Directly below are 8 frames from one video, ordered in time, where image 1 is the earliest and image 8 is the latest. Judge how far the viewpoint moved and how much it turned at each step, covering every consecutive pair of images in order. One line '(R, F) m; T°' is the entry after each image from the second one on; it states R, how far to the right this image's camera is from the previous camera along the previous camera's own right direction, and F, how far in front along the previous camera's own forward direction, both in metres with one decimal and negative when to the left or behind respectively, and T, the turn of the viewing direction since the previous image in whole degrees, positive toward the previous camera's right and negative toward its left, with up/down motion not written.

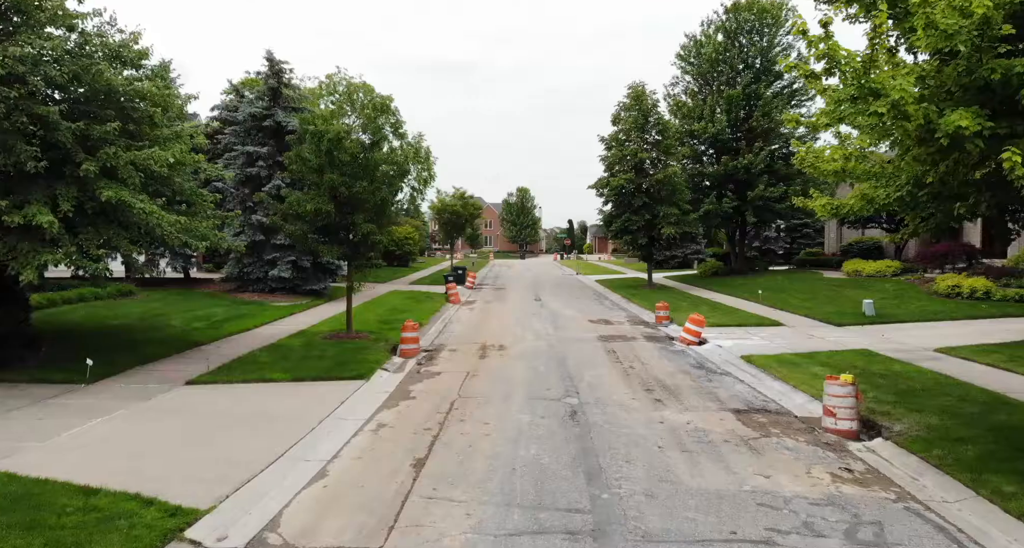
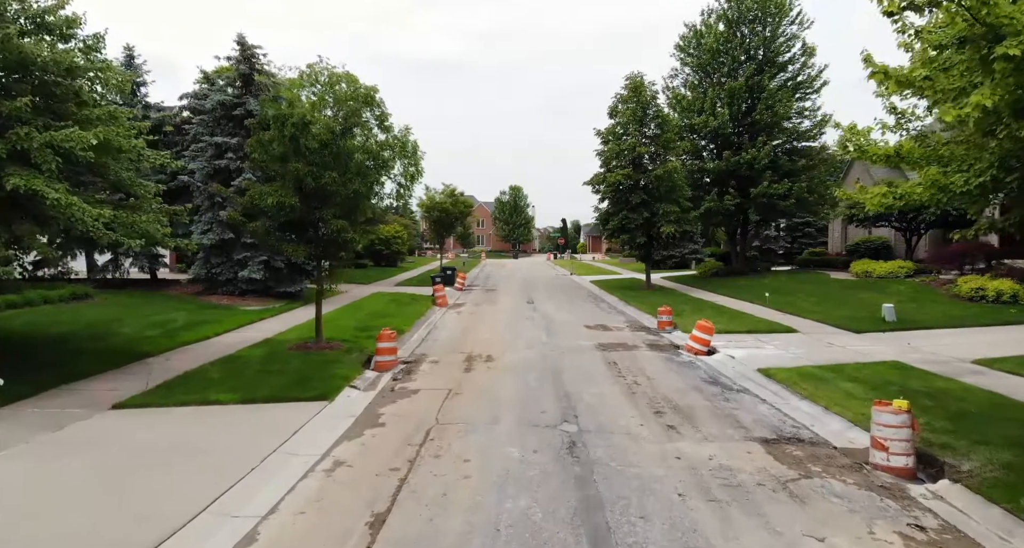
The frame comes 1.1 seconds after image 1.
(+0.1, +1.3) m; +1°
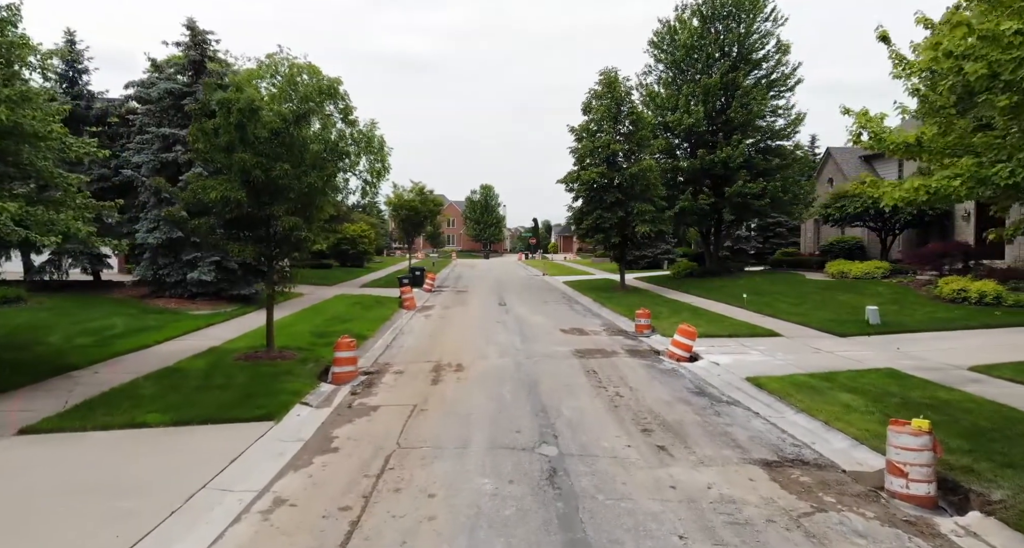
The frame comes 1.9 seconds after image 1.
(0.0, +0.9) m; +3°
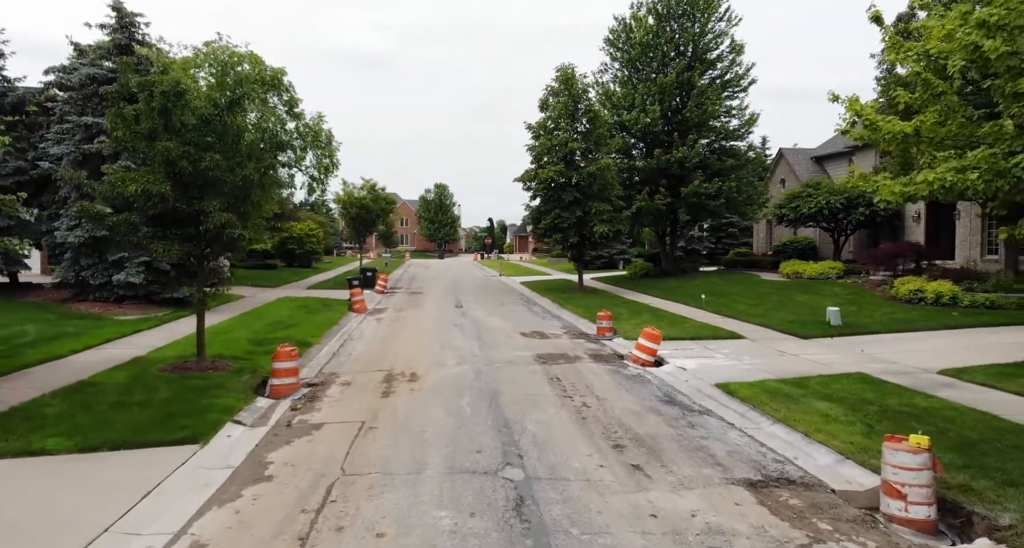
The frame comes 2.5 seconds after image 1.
(-0.1, +0.7) m; +4°
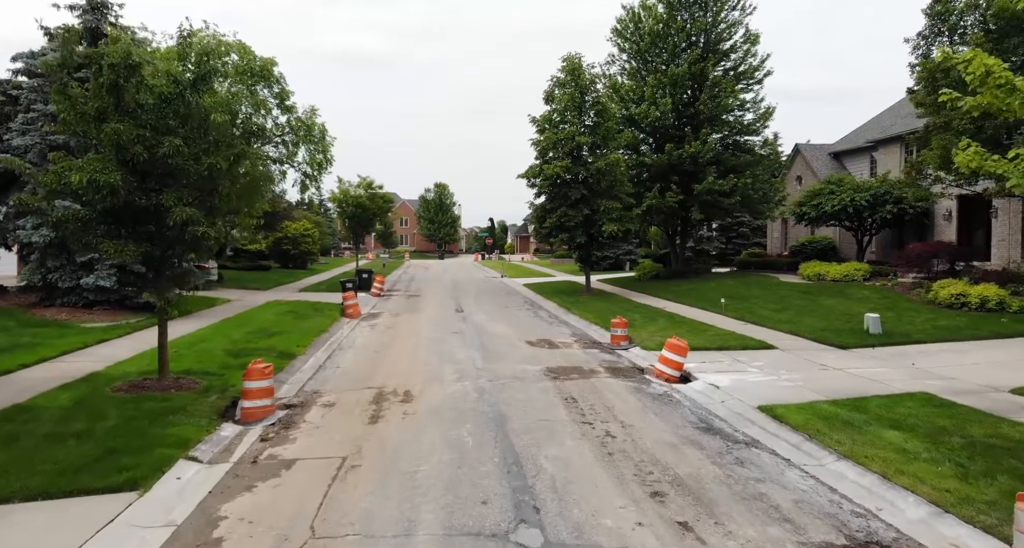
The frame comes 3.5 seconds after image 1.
(-0.1, +1.3) m; 0°
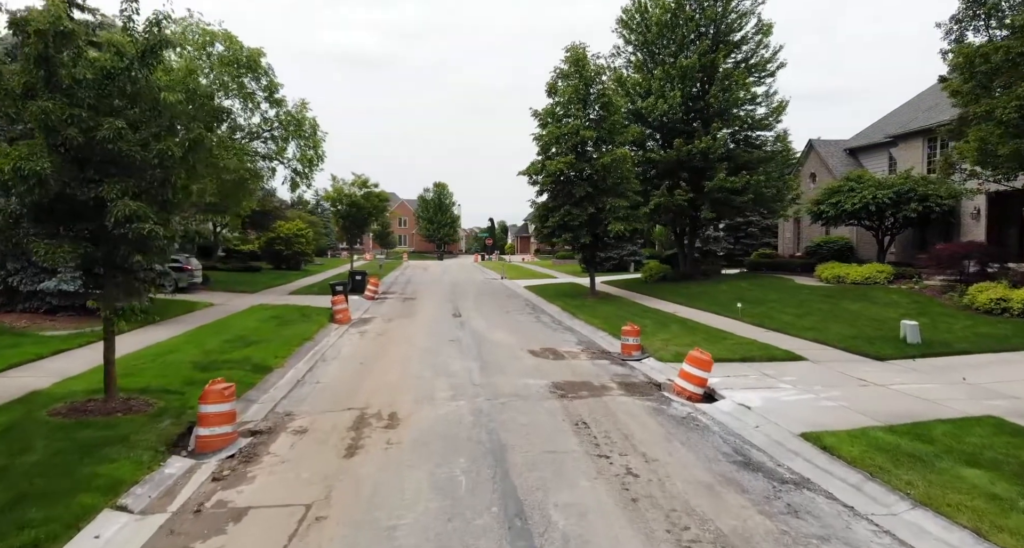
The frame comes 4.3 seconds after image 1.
(0.0, +1.1) m; 0°
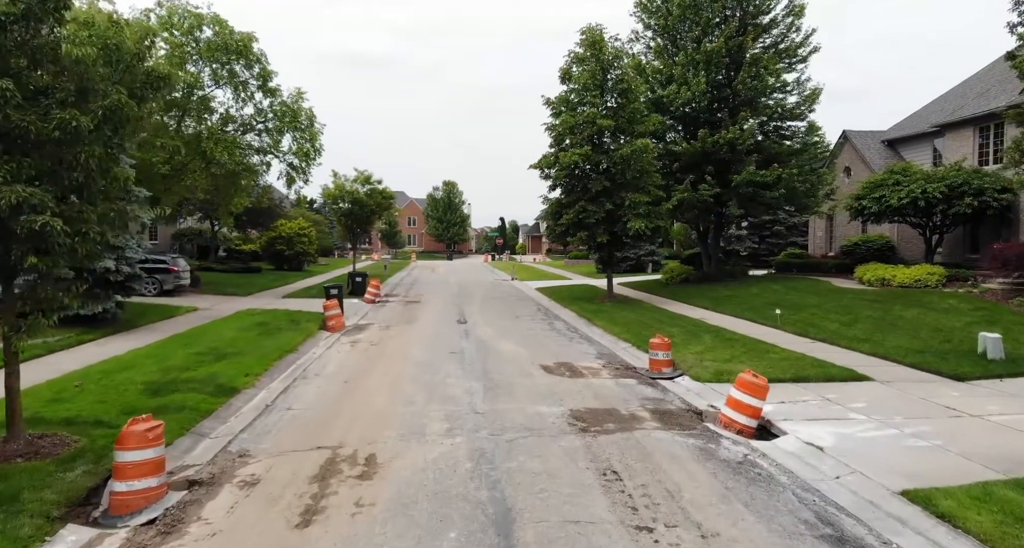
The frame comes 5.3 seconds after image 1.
(0.0, +1.6) m; -1°
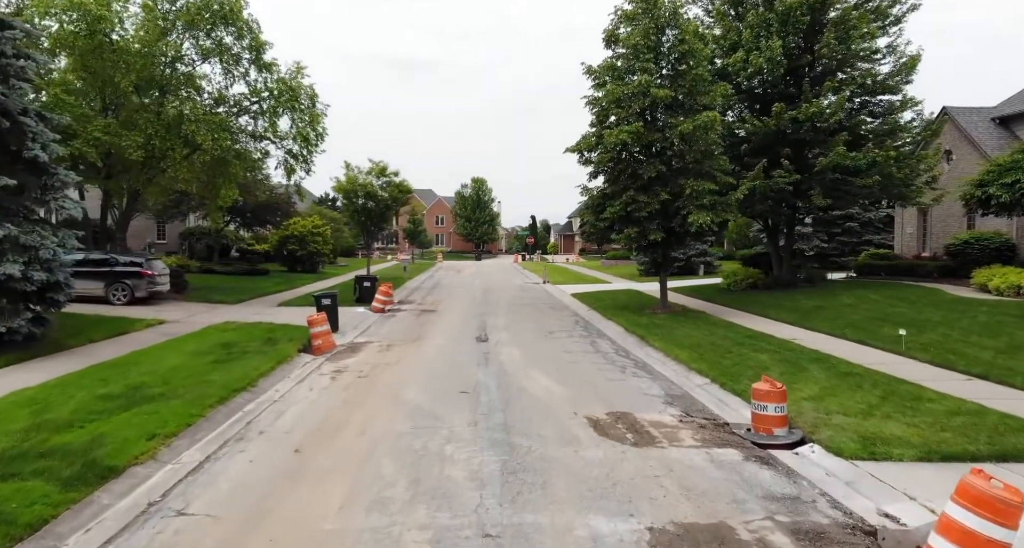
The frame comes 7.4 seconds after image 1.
(0.0, +3.2) m; -3°
